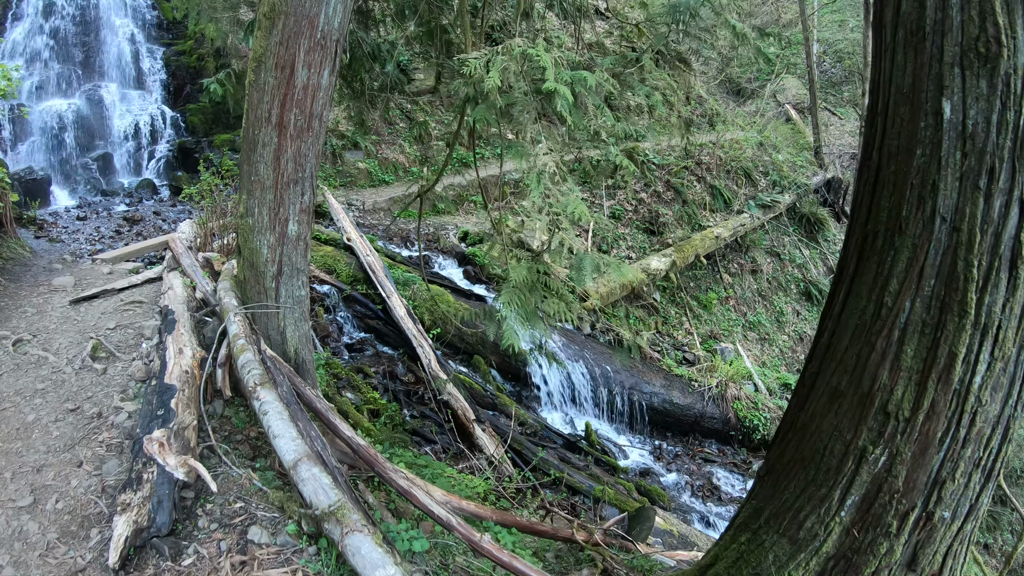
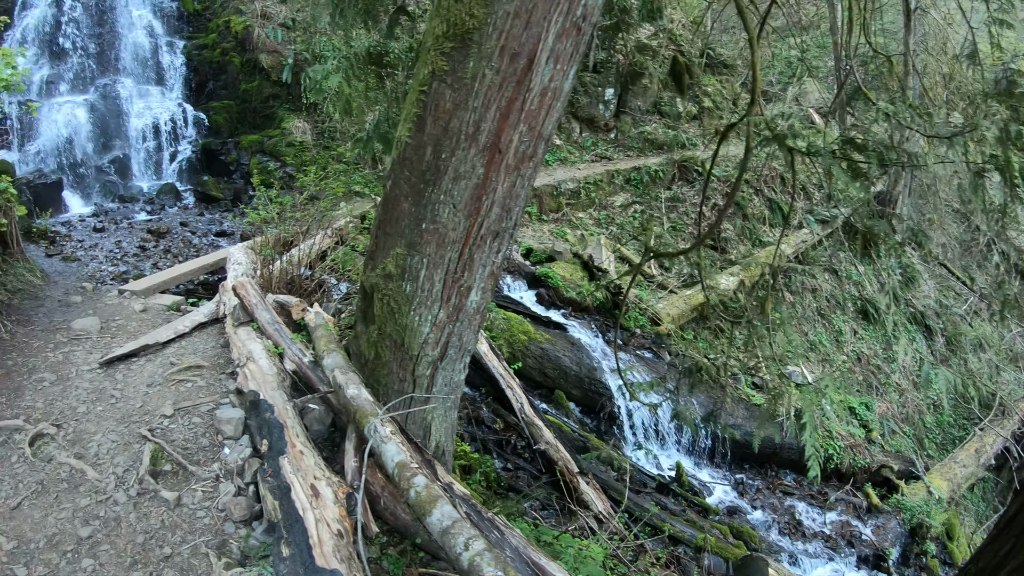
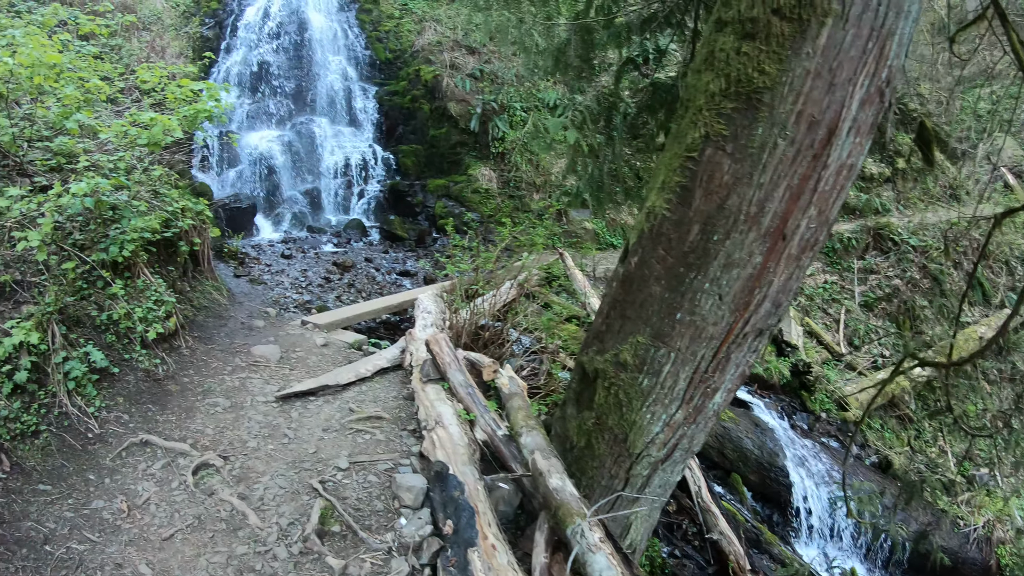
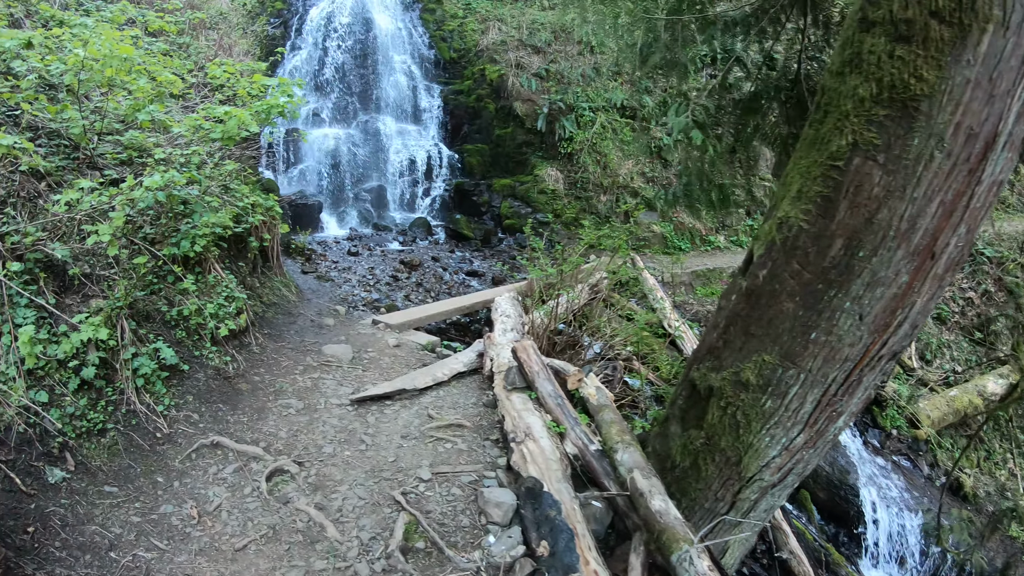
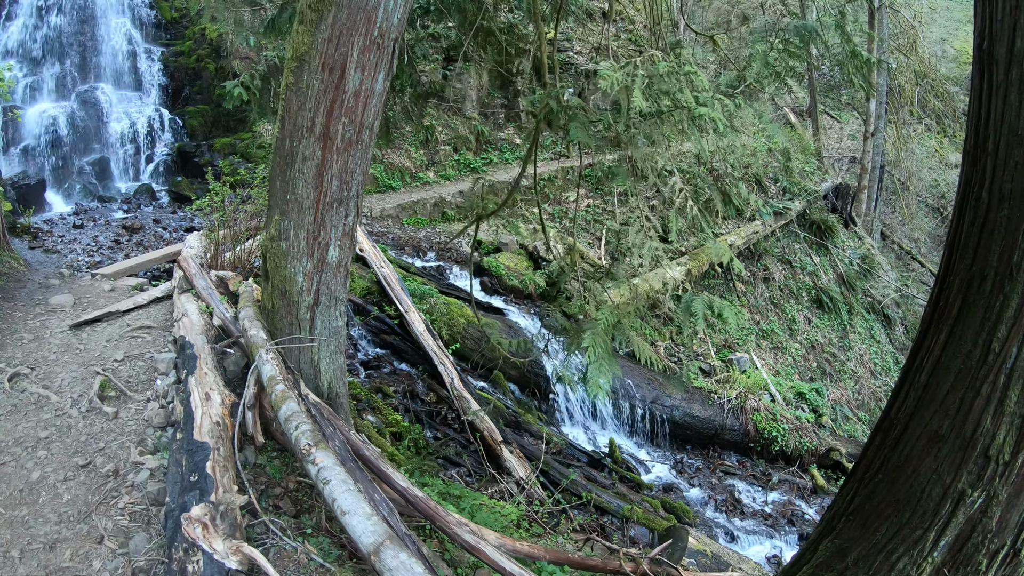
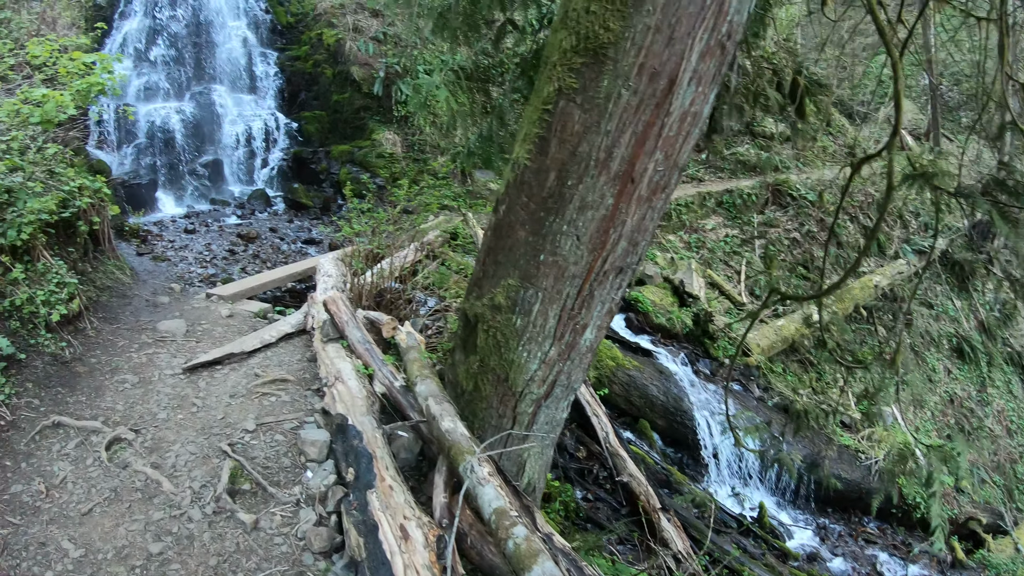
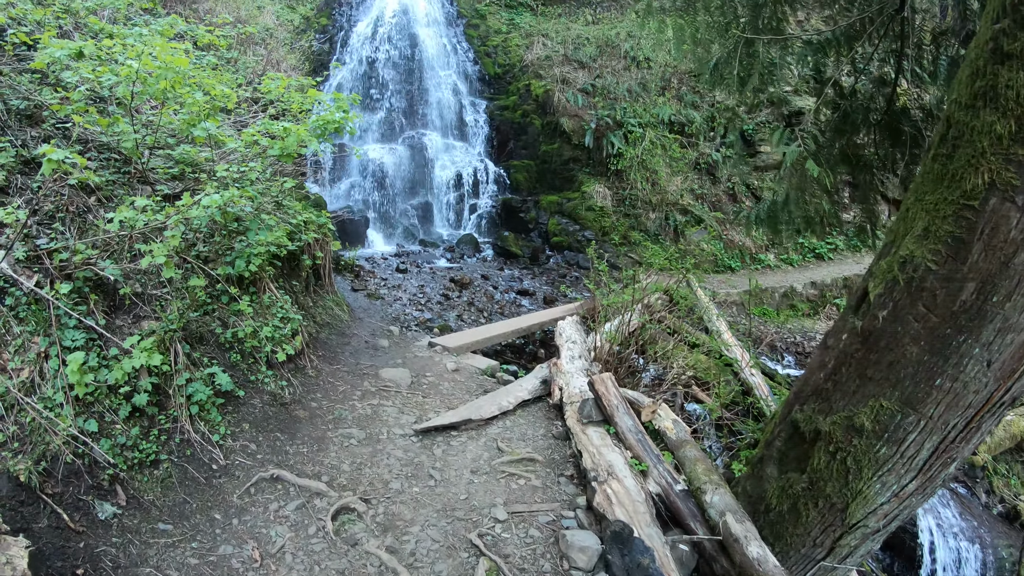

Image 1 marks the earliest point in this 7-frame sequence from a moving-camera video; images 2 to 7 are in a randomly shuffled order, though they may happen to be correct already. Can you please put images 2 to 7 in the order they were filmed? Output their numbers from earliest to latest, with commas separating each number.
5, 2, 6, 3, 4, 7
